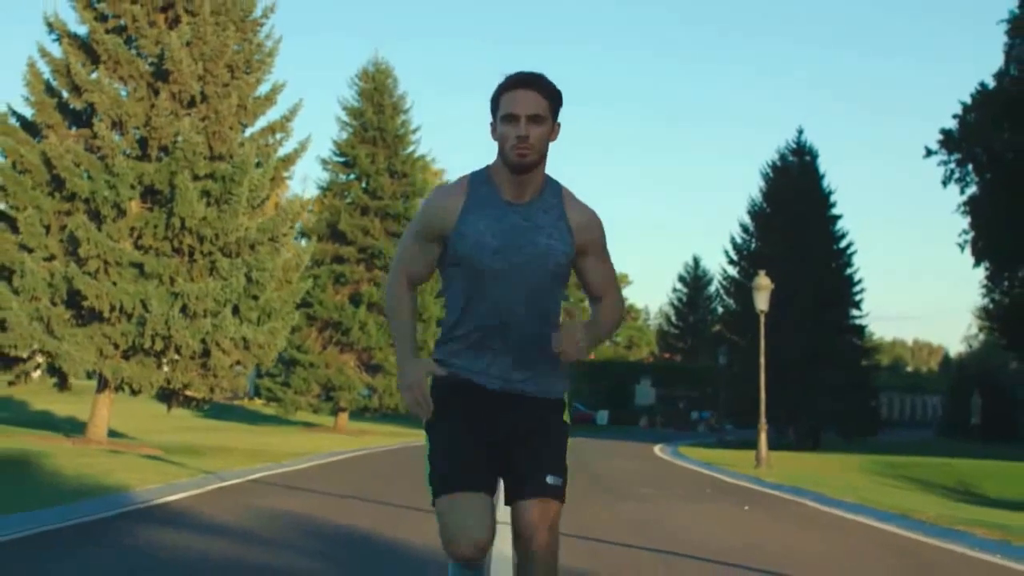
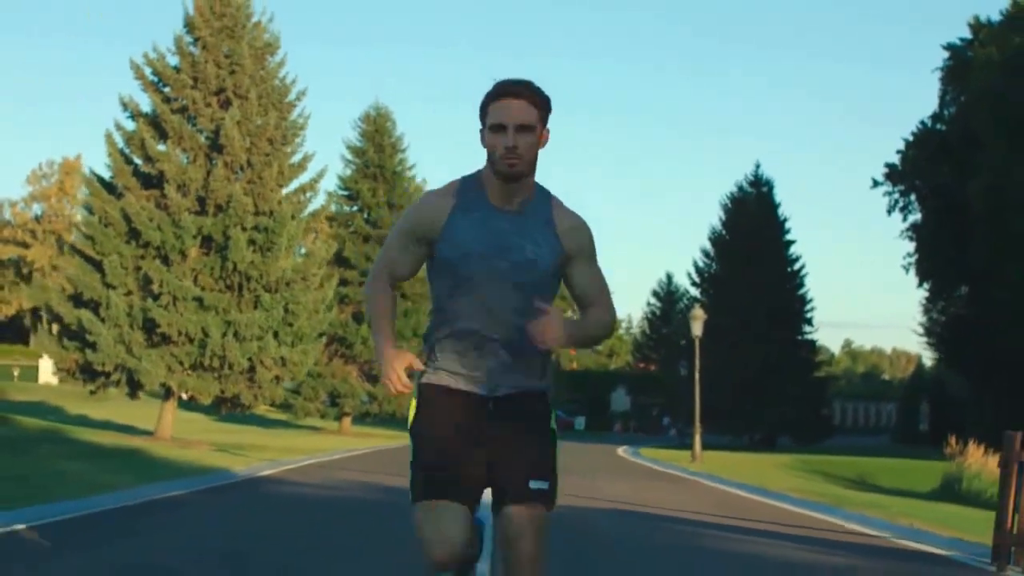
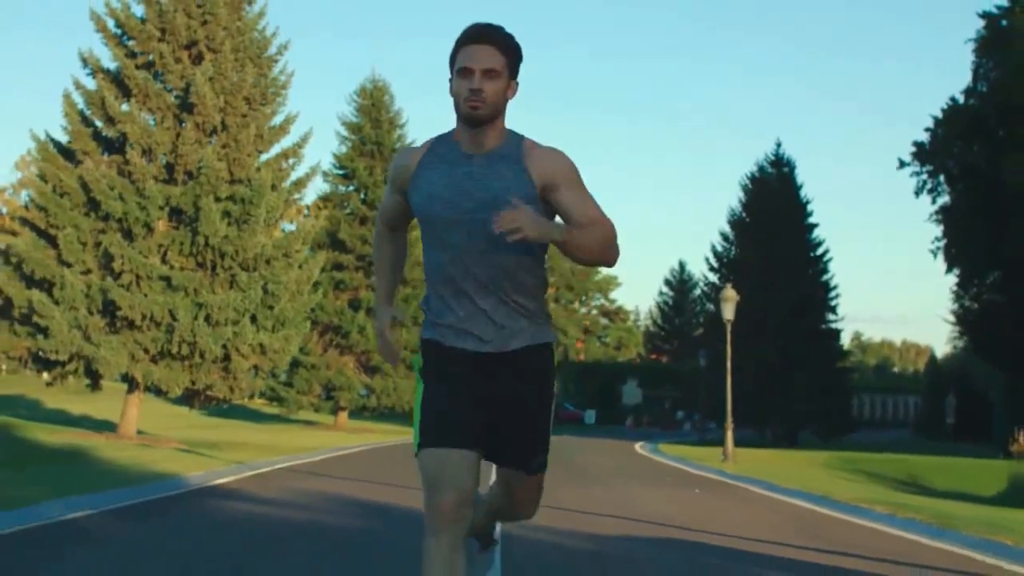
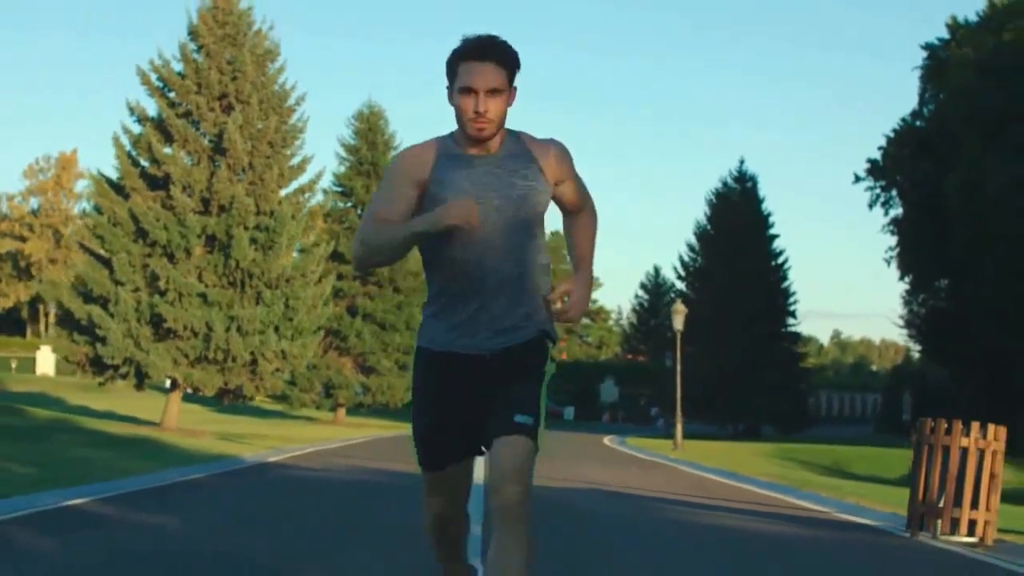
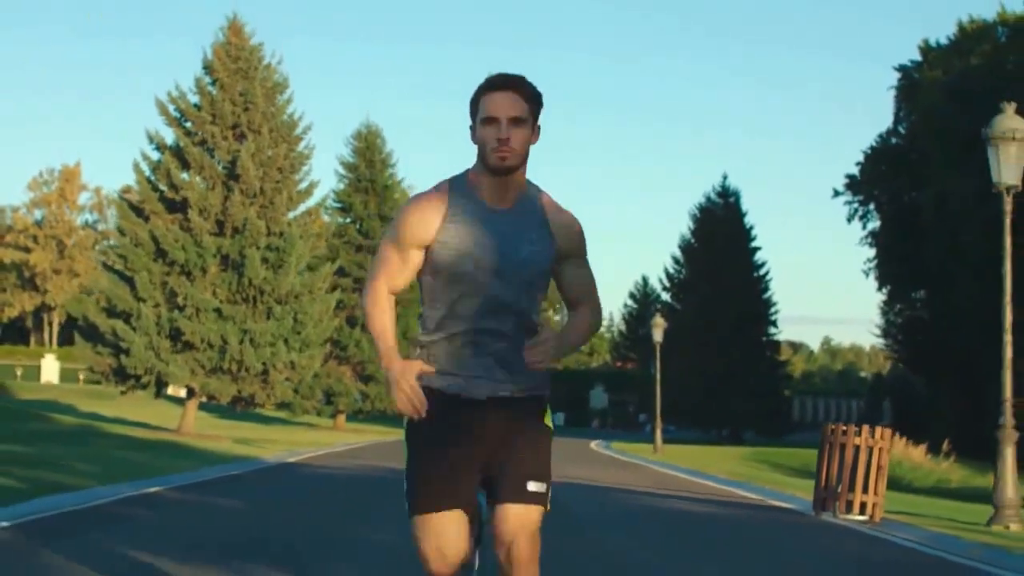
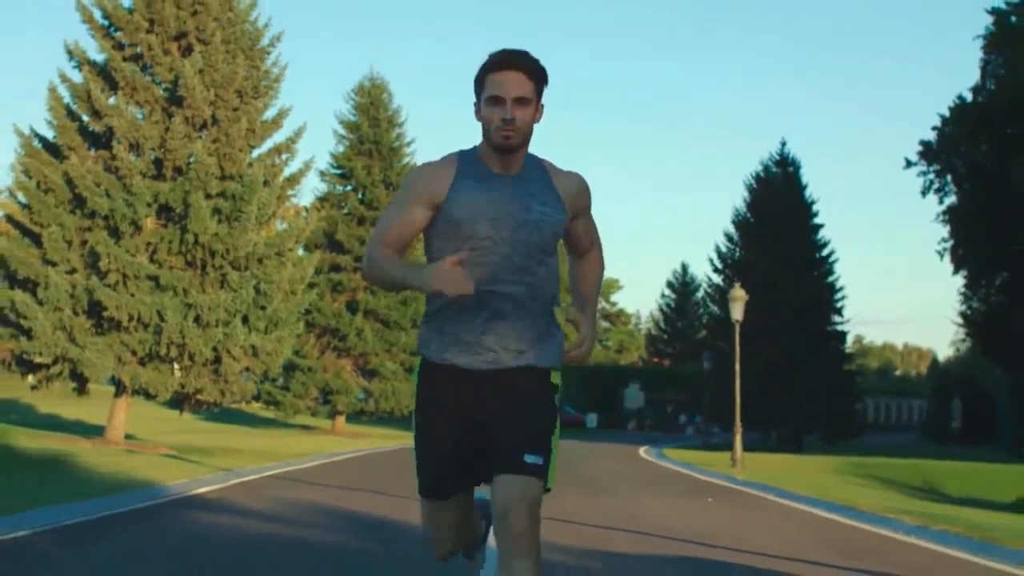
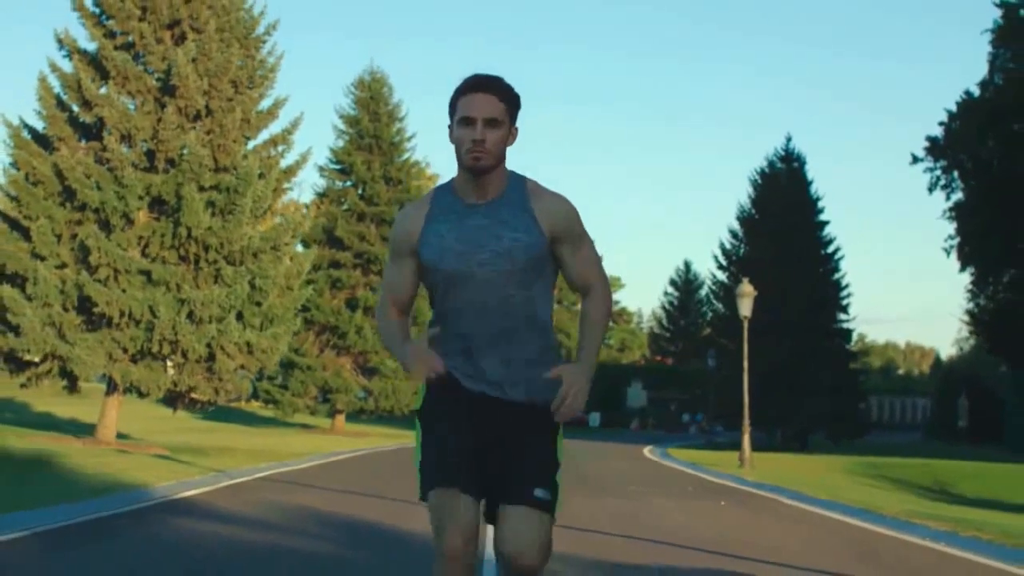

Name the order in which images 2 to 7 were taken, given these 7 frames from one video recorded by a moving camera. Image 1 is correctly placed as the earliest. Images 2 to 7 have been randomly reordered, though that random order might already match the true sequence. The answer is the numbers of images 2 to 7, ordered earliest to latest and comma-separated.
7, 6, 3, 2, 4, 5
